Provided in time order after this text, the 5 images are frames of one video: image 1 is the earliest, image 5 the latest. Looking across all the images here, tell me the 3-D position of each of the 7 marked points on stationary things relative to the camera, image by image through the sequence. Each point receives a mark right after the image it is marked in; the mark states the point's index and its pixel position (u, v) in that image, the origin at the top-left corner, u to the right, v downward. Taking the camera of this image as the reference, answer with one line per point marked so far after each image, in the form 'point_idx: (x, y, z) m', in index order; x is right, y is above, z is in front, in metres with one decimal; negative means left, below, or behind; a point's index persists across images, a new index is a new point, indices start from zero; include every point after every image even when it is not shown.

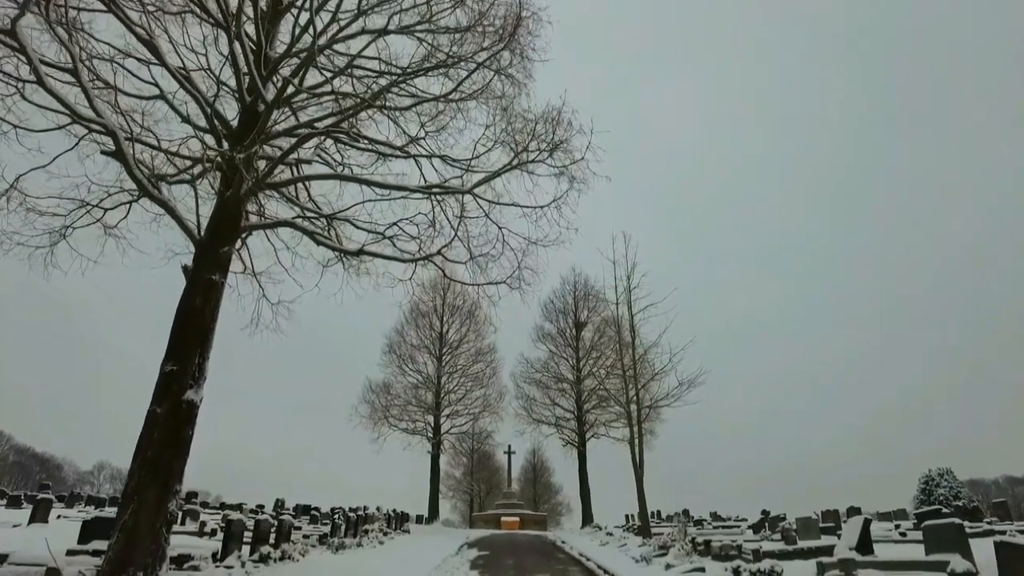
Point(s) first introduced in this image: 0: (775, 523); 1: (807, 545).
0: (+6.3, -5.7, +13.7) m
1: (+5.7, -5.0, +11.0) m
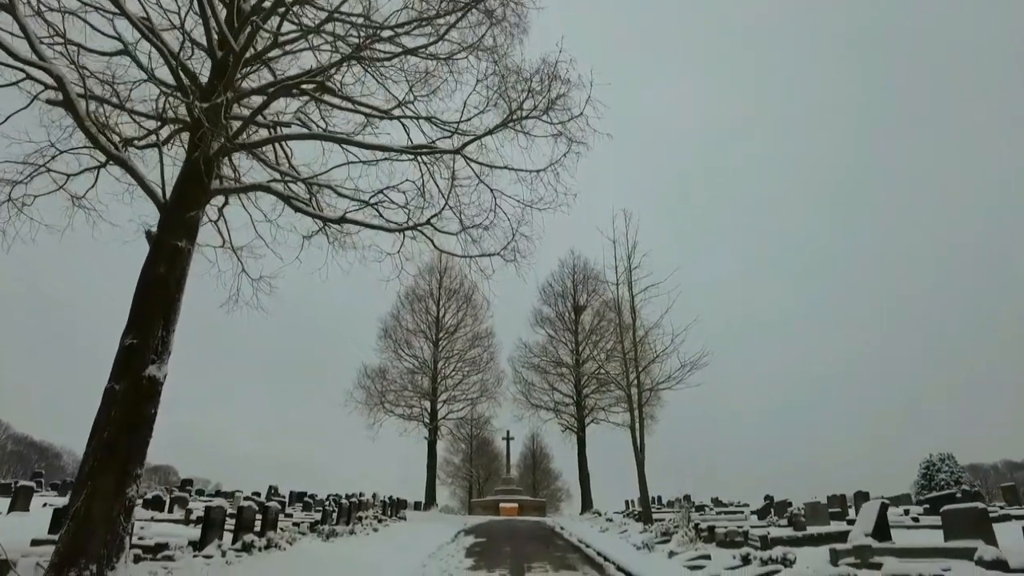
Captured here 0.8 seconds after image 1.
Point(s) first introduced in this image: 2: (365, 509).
0: (+6.3, -5.1, +13.3) m
1: (+5.7, -4.5, +10.6) m
2: (-4.7, -7.1, +18.3) m
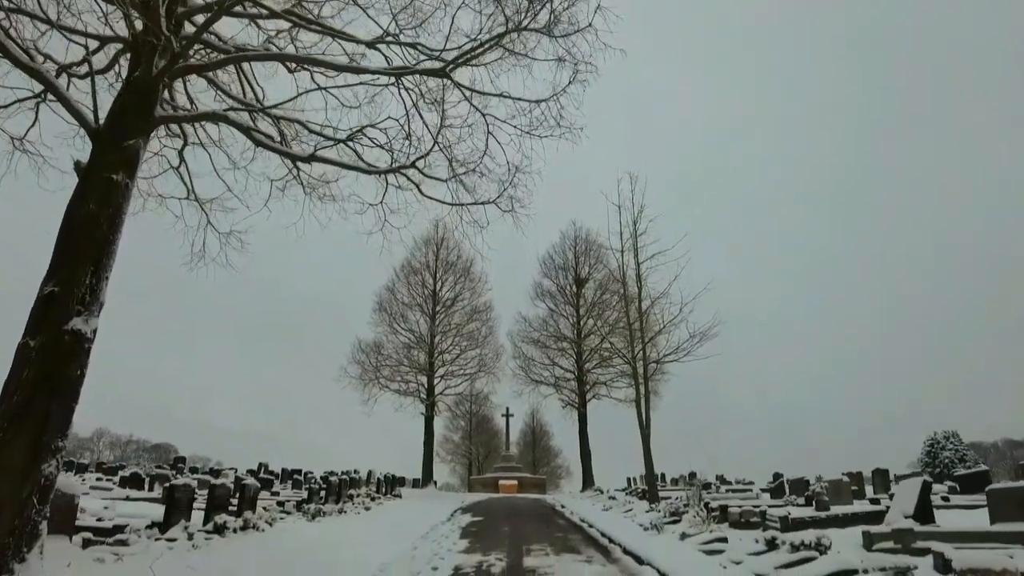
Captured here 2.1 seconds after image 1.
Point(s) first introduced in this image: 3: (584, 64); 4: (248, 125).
0: (+6.2, -4.3, +12.4) m
1: (+5.6, -3.8, +9.7) m
2: (-4.8, -6.1, +17.6) m
3: (+0.8, +2.6, +6.5) m
4: (-3.0, +1.8, +6.5) m
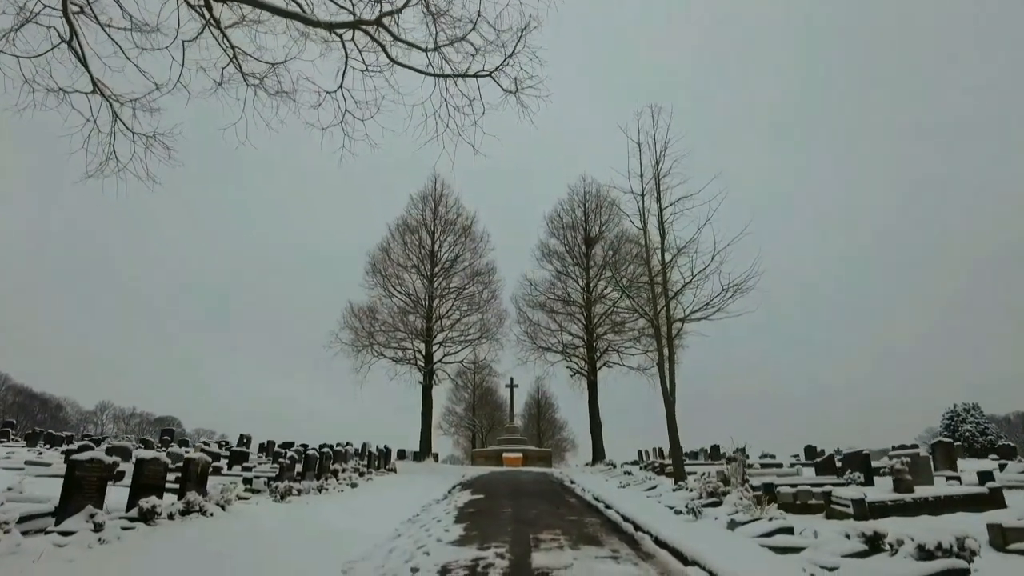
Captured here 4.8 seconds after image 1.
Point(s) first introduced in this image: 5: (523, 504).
0: (+6.3, -3.2, +10.5) m
1: (+5.7, -2.8, +7.8) m
2: (-4.7, -4.8, +15.8) m
3: (+0.9, +3.4, +4.3) m
4: (-3.0, +2.7, +4.4) m
5: (+0.2, -4.5, +12.0) m
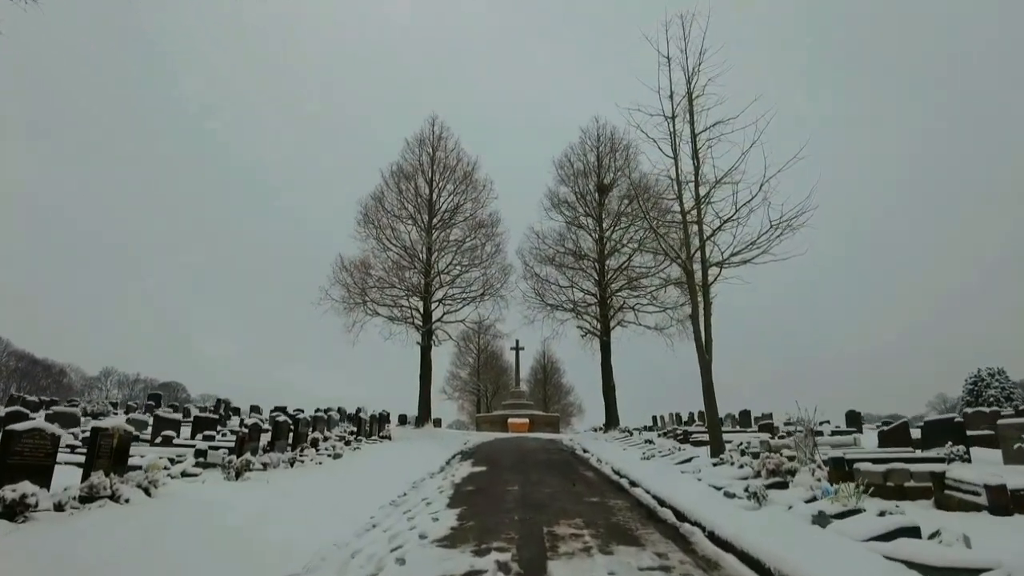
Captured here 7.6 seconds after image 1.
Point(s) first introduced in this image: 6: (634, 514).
0: (+6.4, -2.1, +8.5) m
1: (+5.8, -1.9, +5.7) m
2: (-4.5, -3.4, +14.0) m
3: (+0.9, +4.1, +2.0) m
4: (-2.9, +3.4, +2.1) m
5: (+0.4, -3.4, +10.1) m
6: (+1.5, -2.8, +7.0) m
